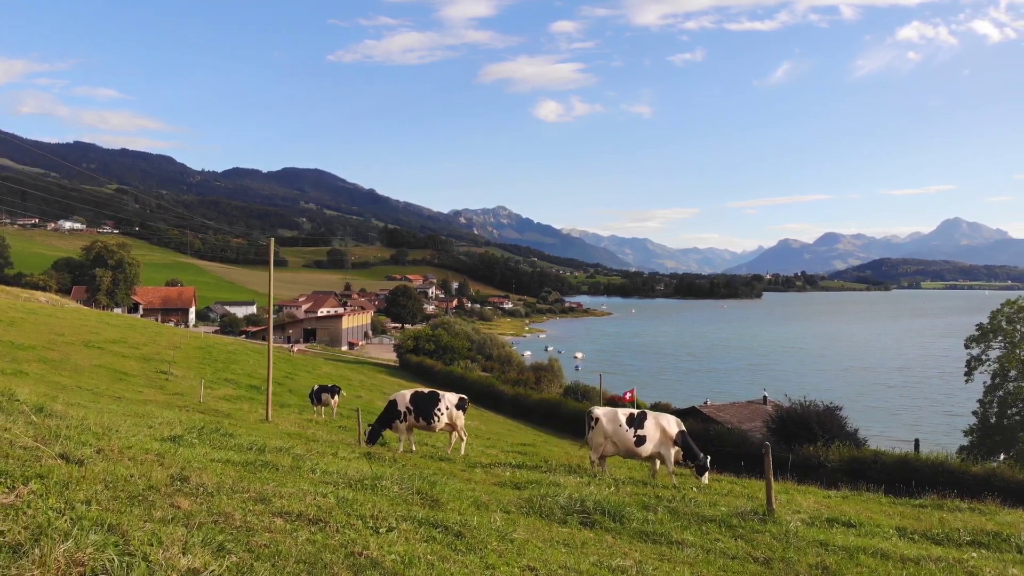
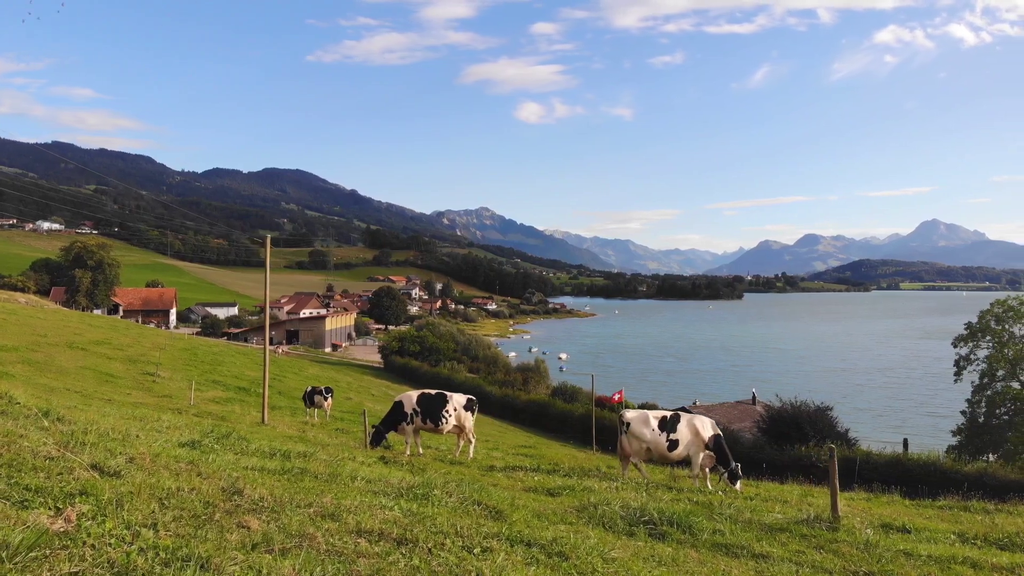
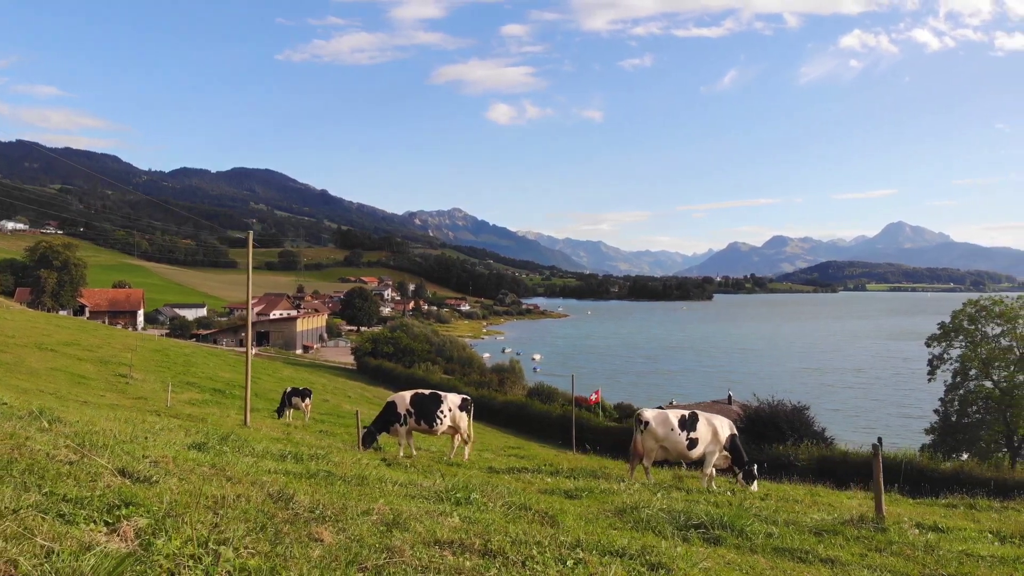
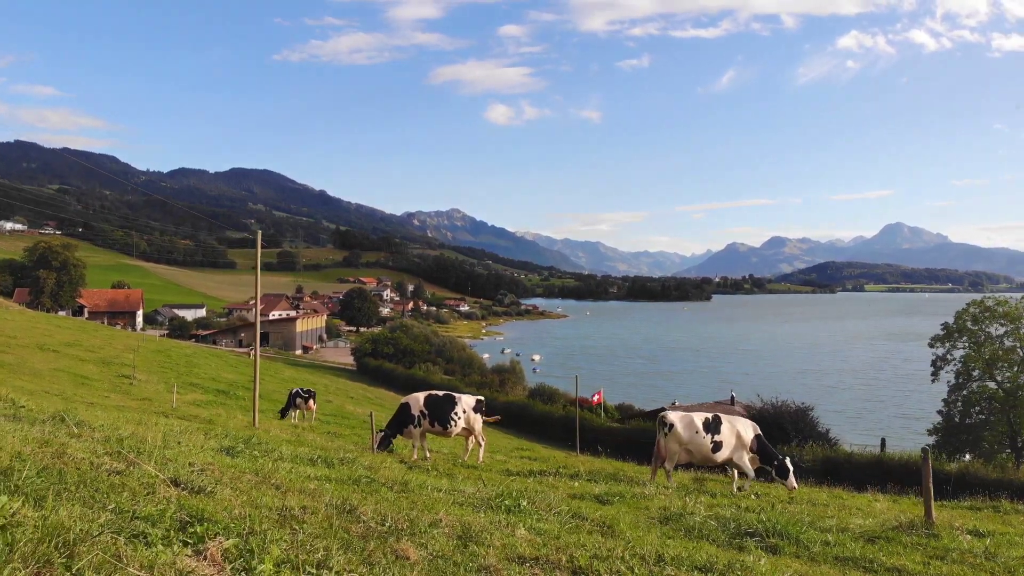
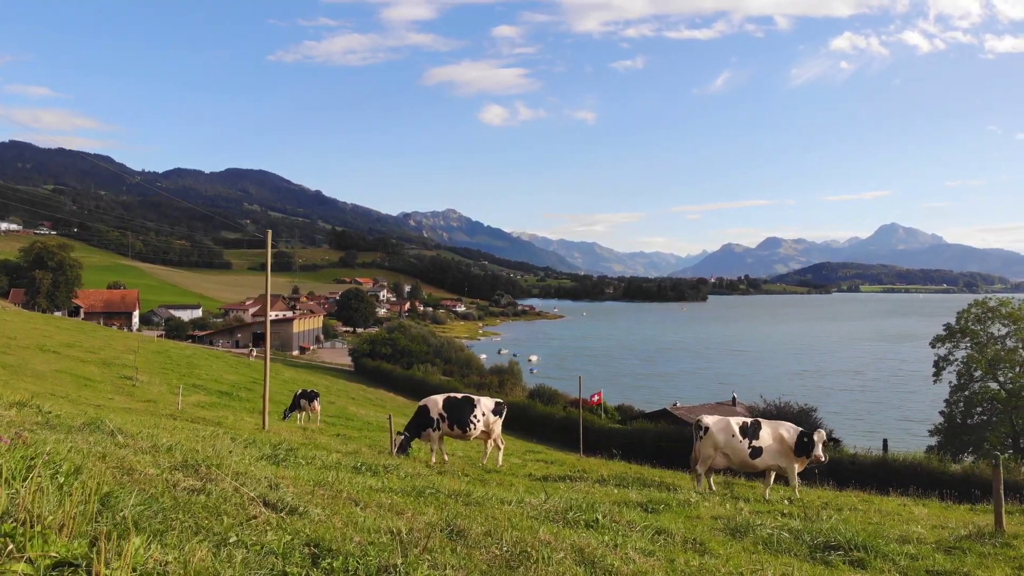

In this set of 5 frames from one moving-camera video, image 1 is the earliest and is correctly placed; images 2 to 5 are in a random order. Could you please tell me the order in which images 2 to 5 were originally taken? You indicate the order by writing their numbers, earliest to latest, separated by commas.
2, 3, 4, 5
